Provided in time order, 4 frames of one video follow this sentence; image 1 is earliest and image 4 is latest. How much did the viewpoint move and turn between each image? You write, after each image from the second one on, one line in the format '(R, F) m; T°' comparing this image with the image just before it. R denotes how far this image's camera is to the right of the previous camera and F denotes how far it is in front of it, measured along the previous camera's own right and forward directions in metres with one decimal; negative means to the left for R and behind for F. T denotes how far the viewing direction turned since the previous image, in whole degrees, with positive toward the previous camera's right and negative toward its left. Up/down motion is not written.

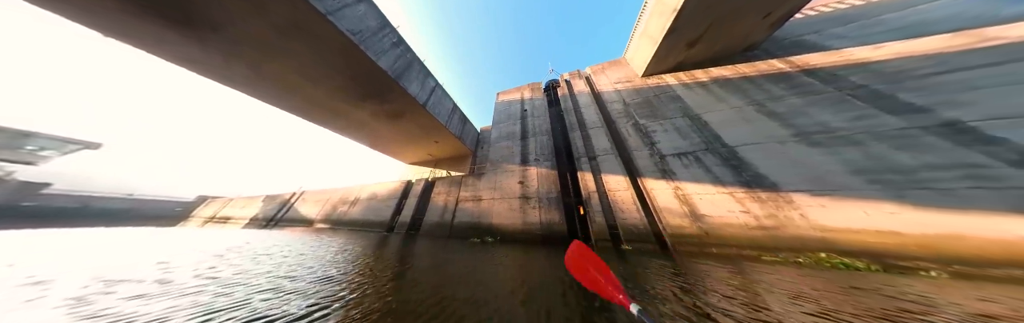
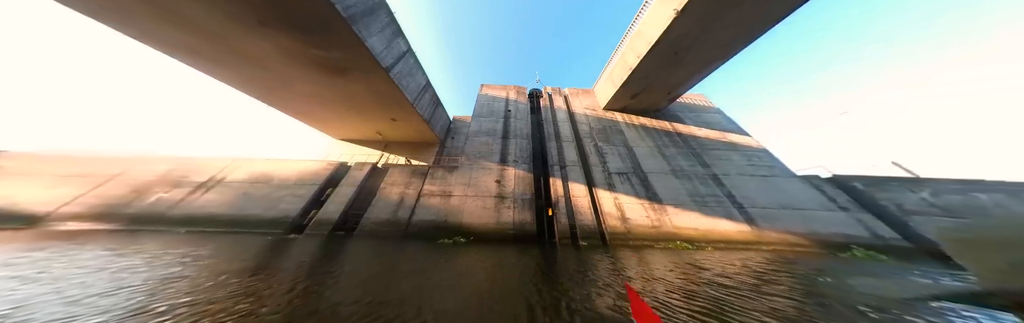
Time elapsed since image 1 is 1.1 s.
(-1.5, +0.3) m; +18°
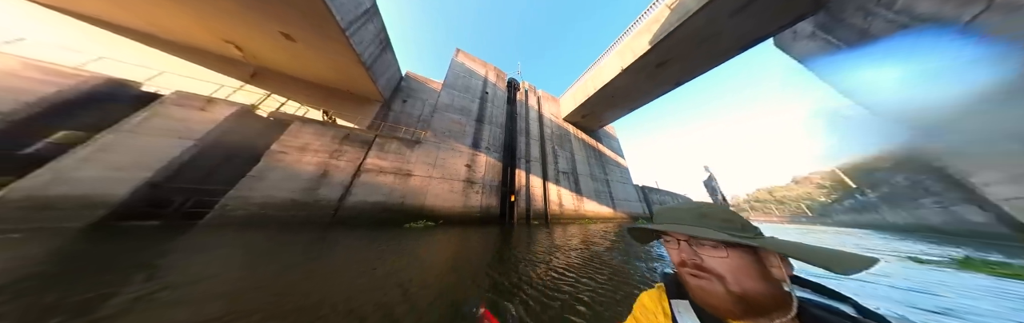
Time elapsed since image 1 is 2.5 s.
(-2.1, +0.1) m; +25°
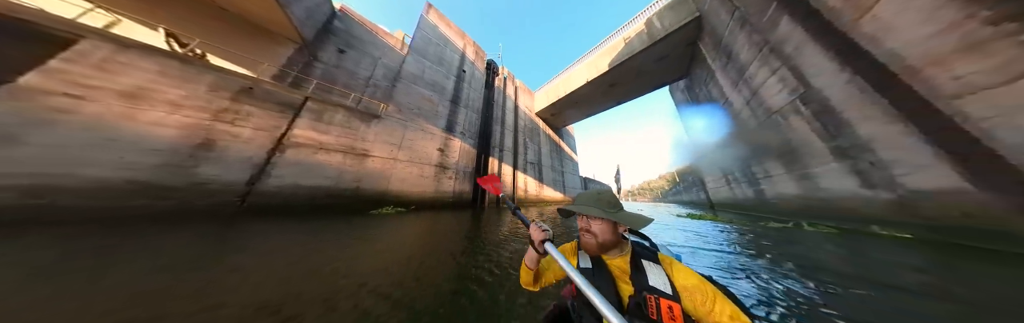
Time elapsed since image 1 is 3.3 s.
(-1.1, -0.4) m; +18°
